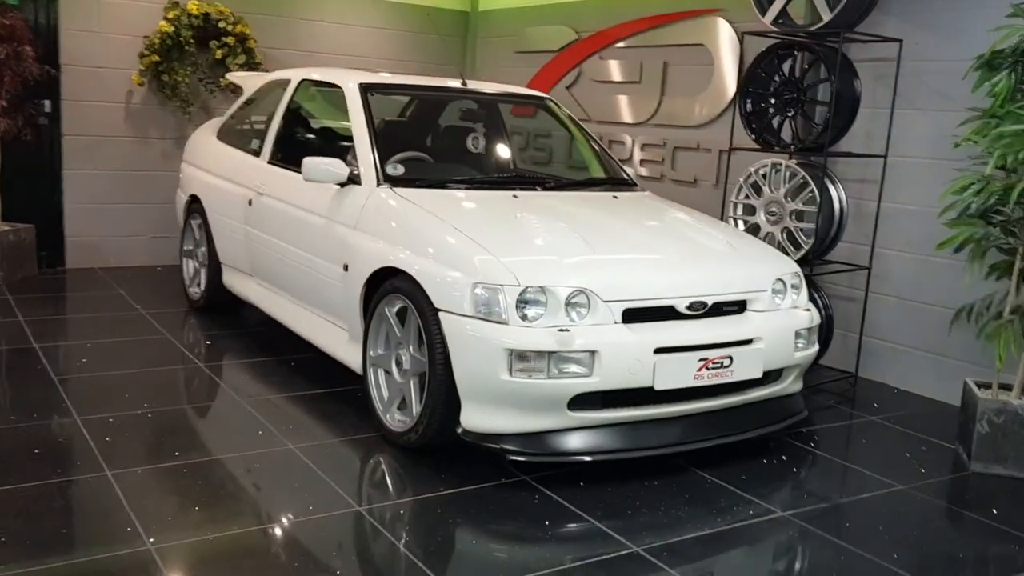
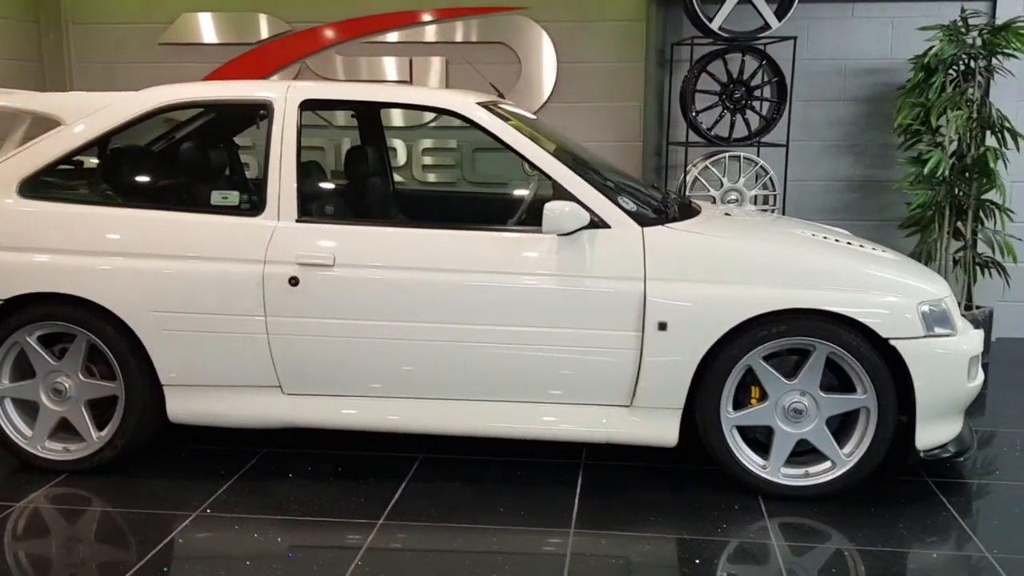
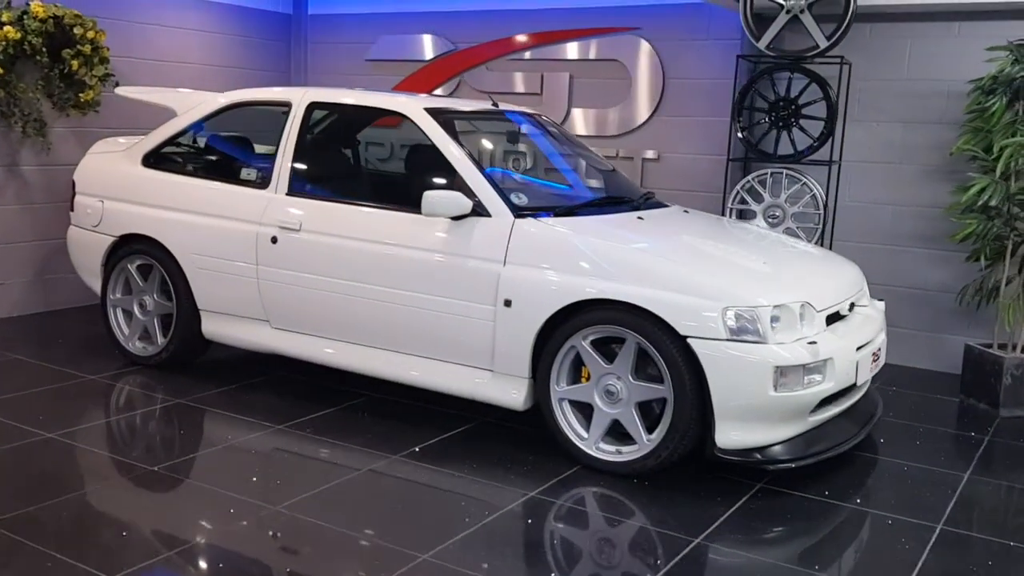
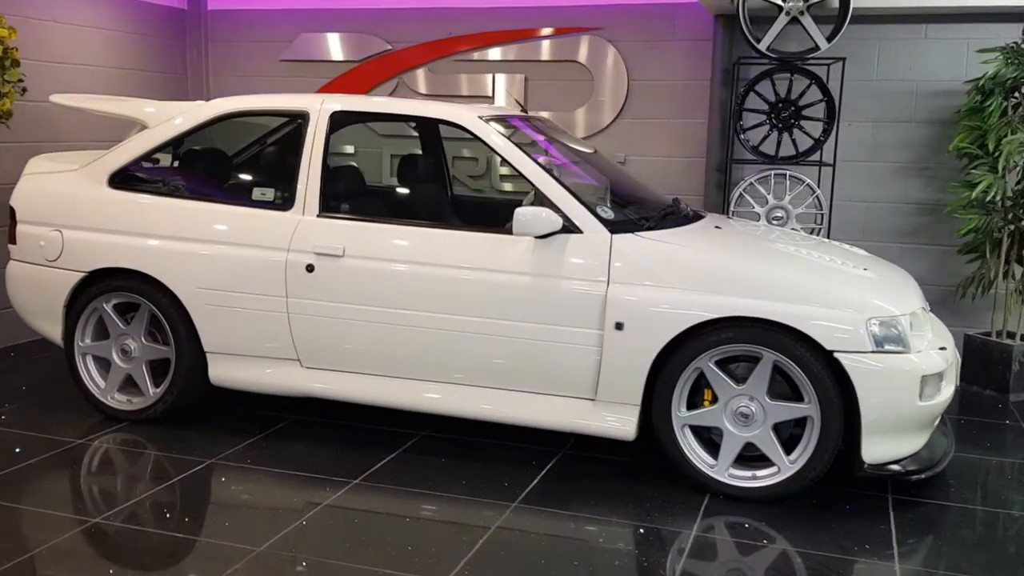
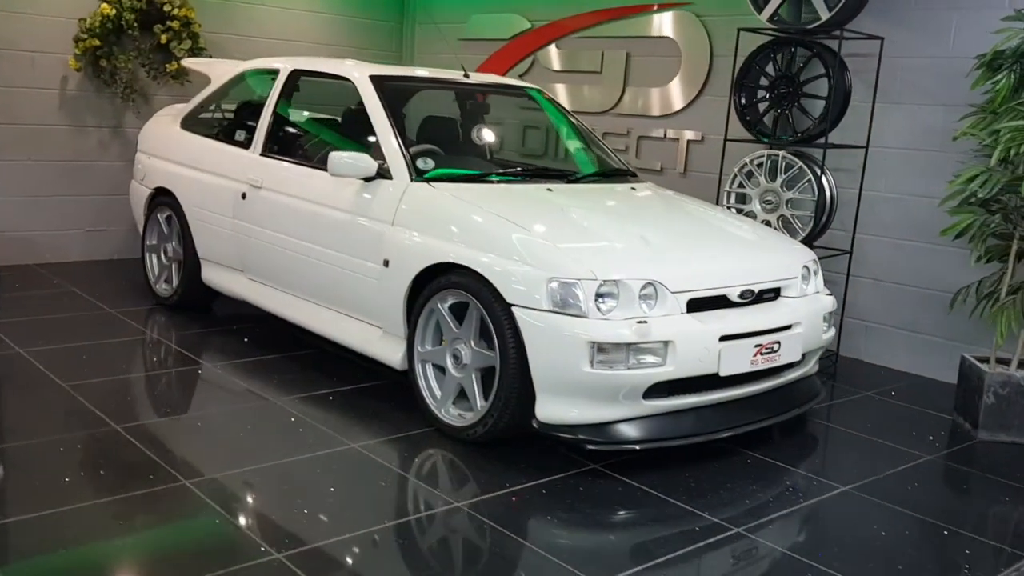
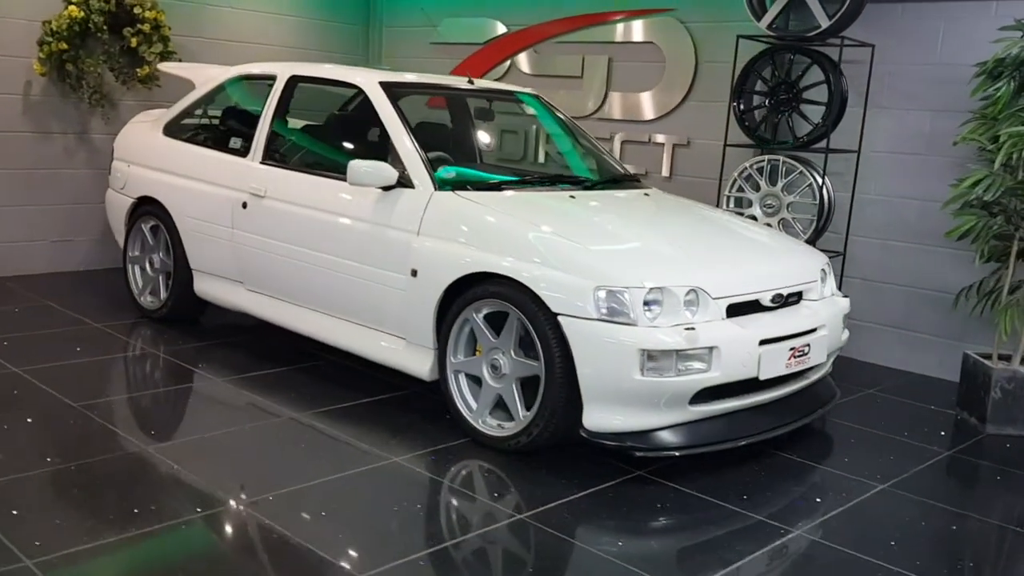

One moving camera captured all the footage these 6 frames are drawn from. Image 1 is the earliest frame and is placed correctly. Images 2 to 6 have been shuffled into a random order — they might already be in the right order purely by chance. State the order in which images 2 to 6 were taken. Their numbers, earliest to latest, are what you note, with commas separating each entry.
5, 6, 3, 4, 2
